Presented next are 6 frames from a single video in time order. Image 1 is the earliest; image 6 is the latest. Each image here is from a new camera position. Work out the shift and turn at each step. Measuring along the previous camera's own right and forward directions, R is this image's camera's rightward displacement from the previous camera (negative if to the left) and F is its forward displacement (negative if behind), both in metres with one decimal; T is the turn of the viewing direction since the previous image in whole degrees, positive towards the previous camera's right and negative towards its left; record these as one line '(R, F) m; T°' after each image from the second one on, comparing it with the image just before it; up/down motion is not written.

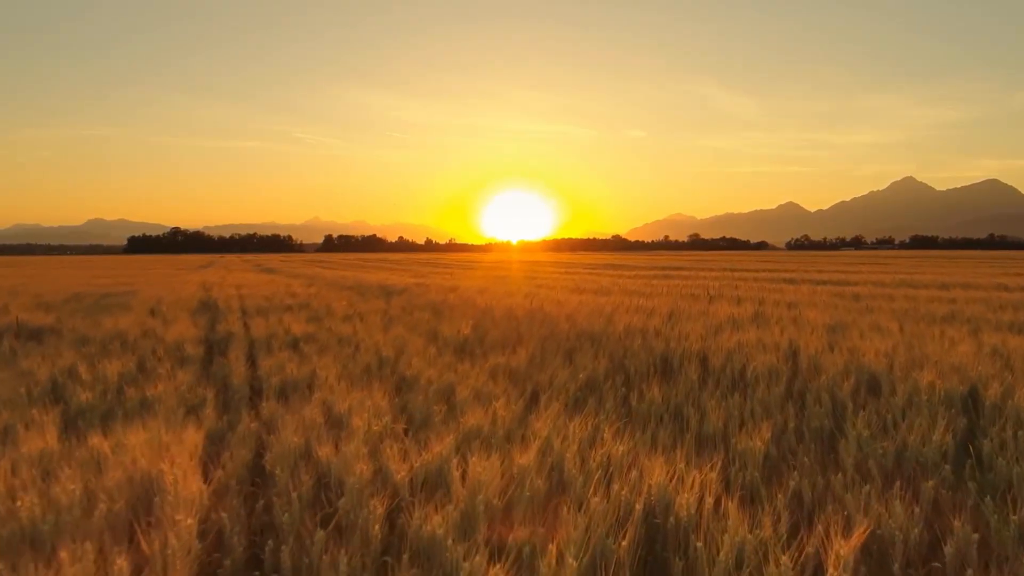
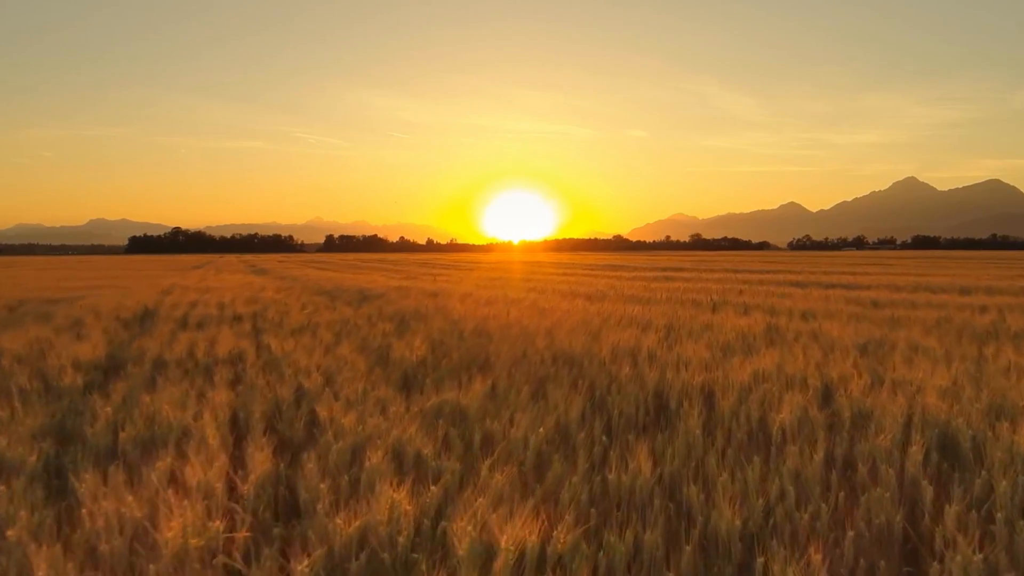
(+0.8, +1.1) m; 0°
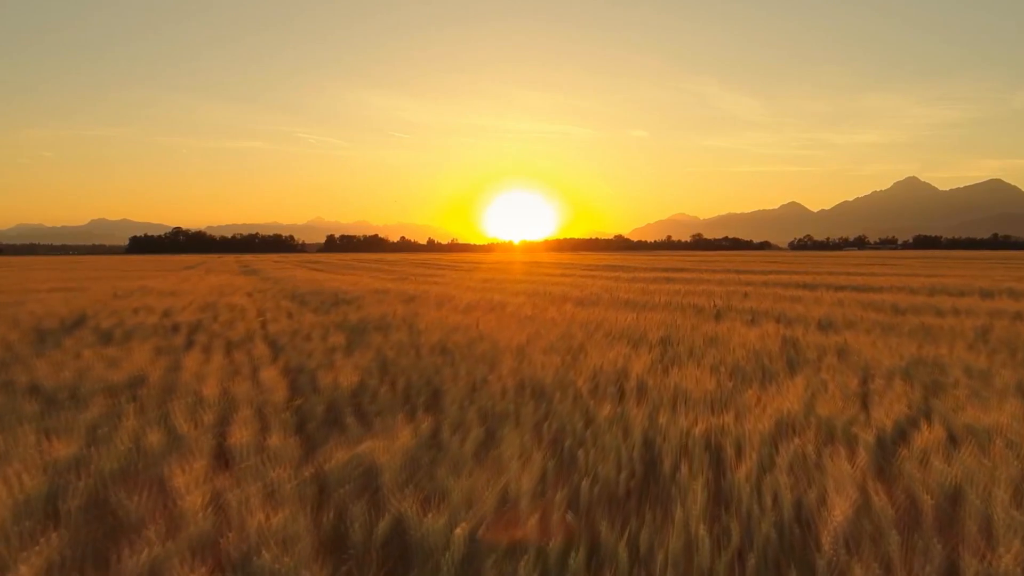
(+0.7, +1.1) m; 0°
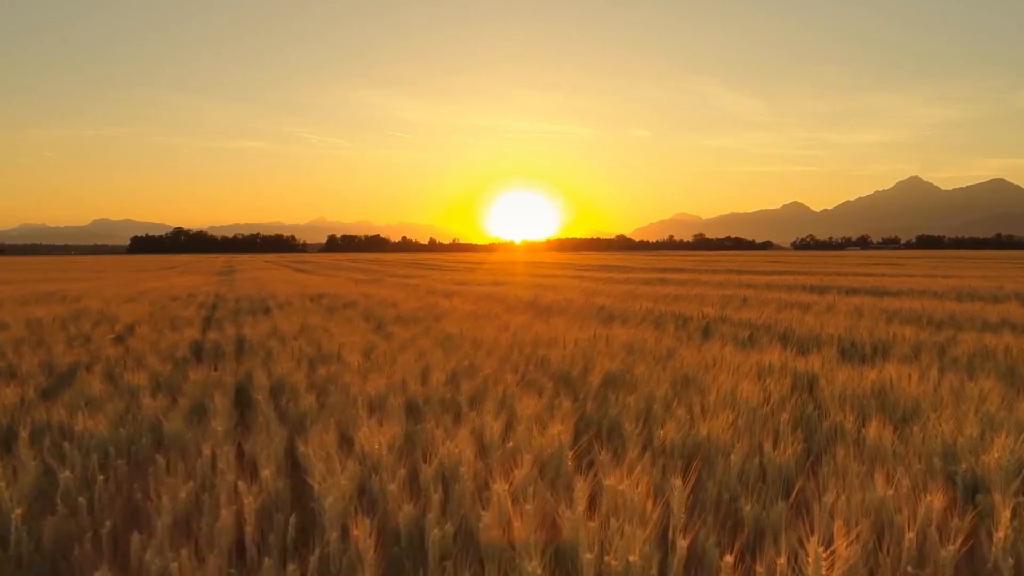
(+2.0, +2.0) m; 0°
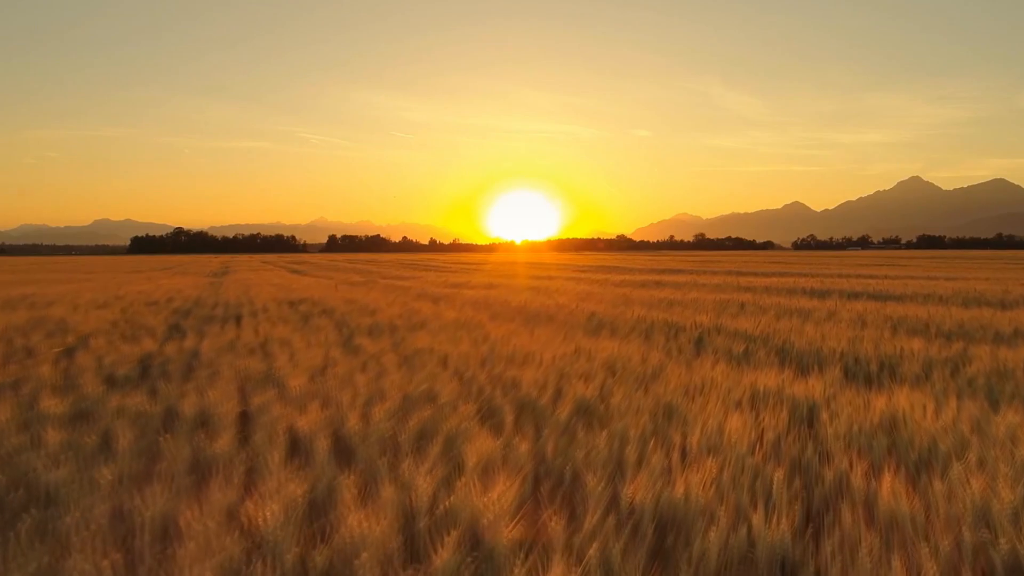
(+0.6, +0.5) m; 0°
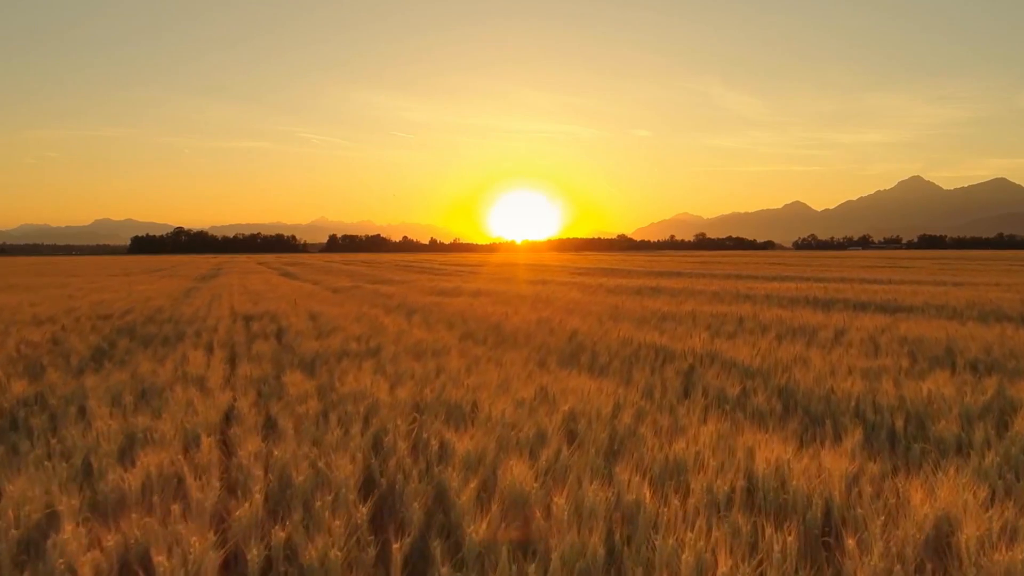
(+0.9, +1.0) m; 0°
